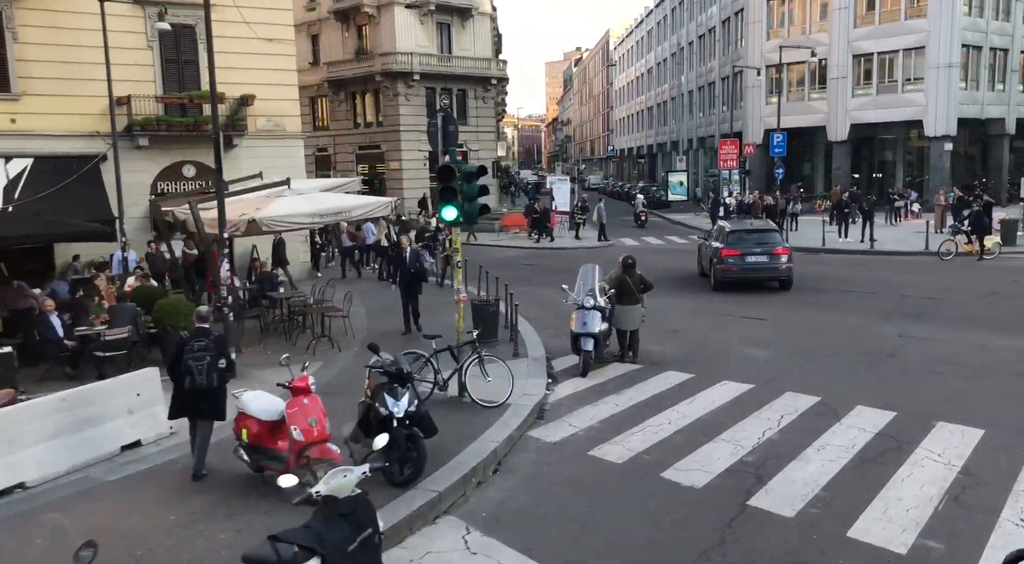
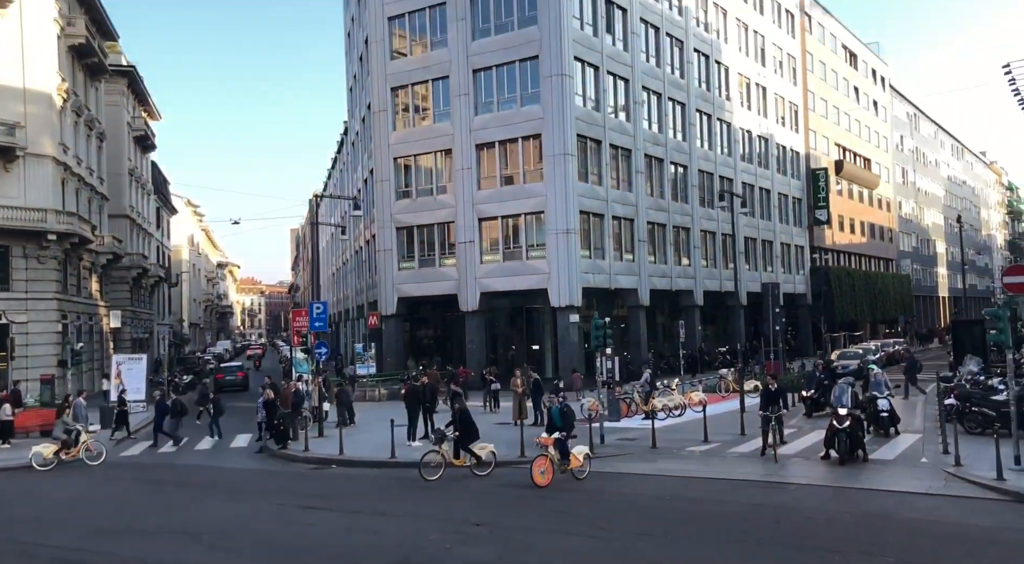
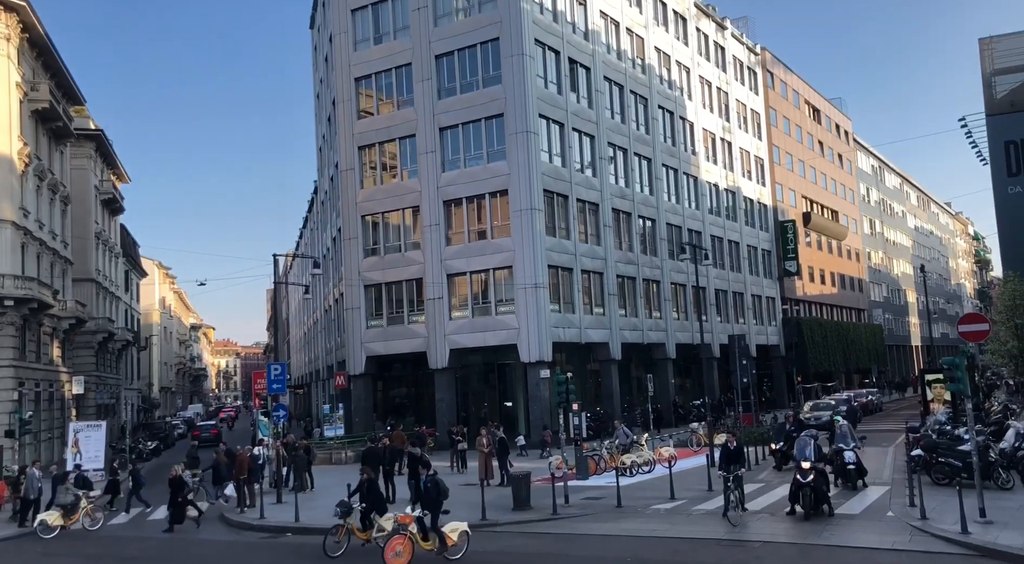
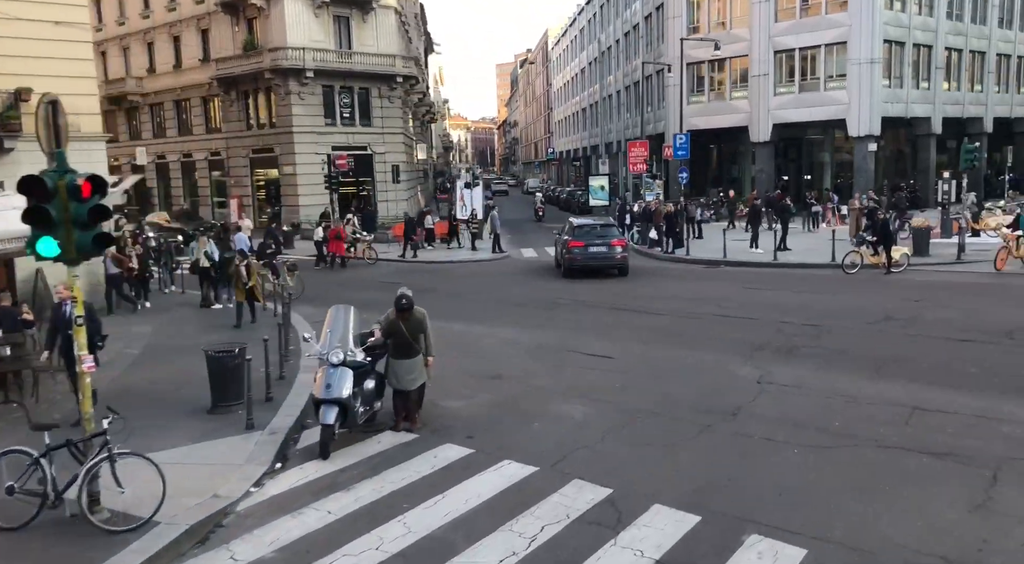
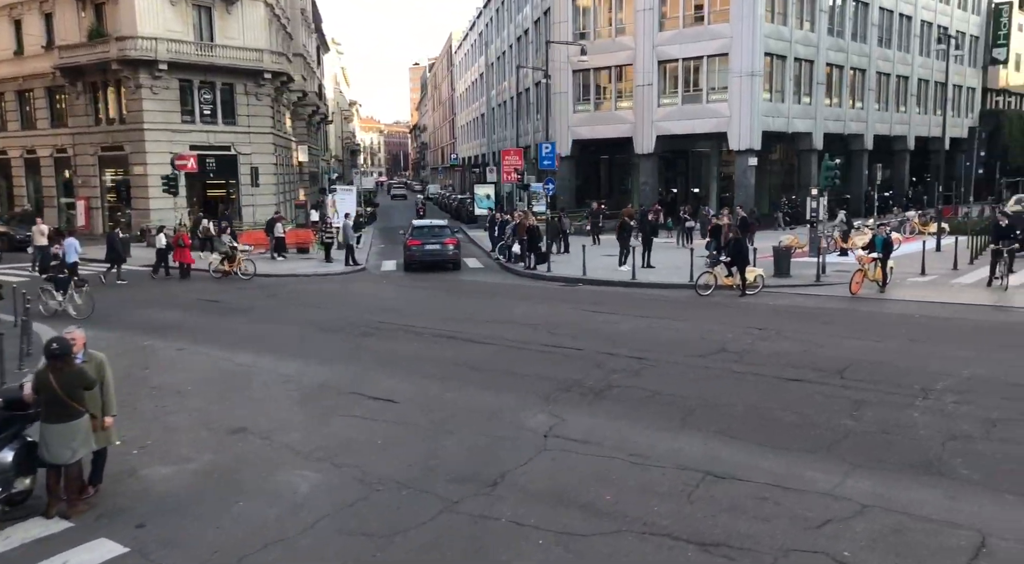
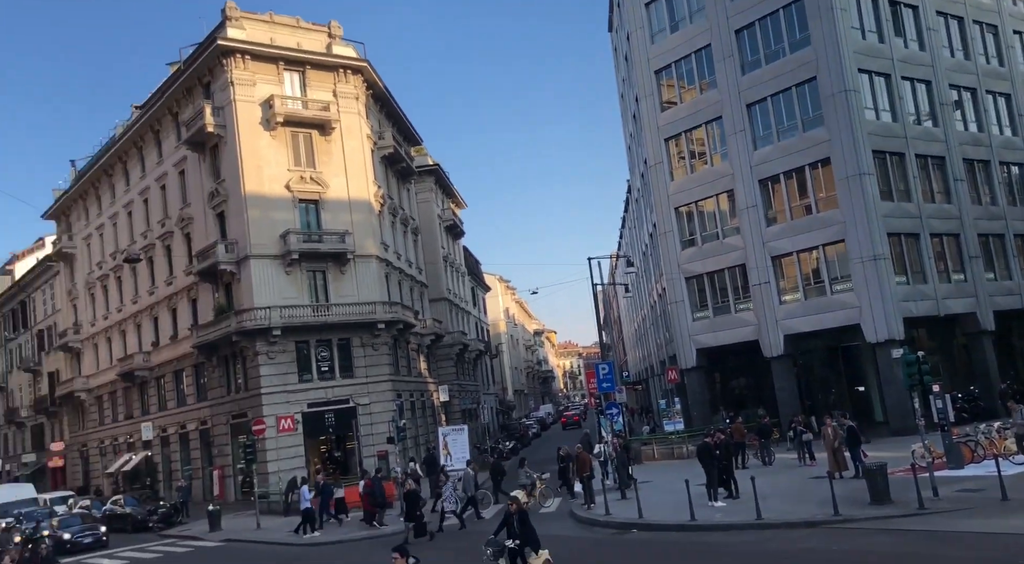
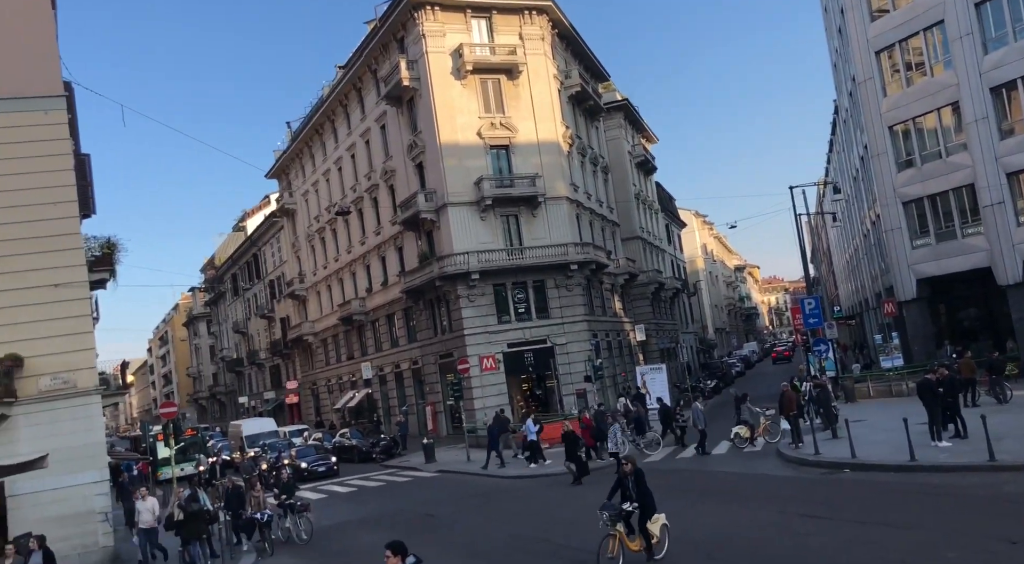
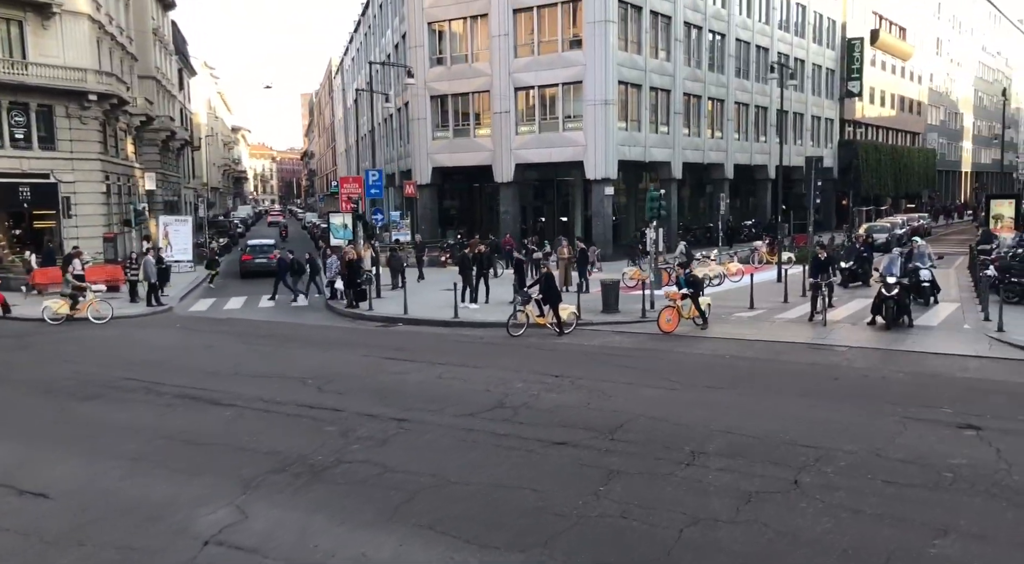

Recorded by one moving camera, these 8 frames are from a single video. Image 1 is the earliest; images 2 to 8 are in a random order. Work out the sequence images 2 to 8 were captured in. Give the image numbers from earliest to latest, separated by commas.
4, 5, 8, 2, 3, 6, 7
